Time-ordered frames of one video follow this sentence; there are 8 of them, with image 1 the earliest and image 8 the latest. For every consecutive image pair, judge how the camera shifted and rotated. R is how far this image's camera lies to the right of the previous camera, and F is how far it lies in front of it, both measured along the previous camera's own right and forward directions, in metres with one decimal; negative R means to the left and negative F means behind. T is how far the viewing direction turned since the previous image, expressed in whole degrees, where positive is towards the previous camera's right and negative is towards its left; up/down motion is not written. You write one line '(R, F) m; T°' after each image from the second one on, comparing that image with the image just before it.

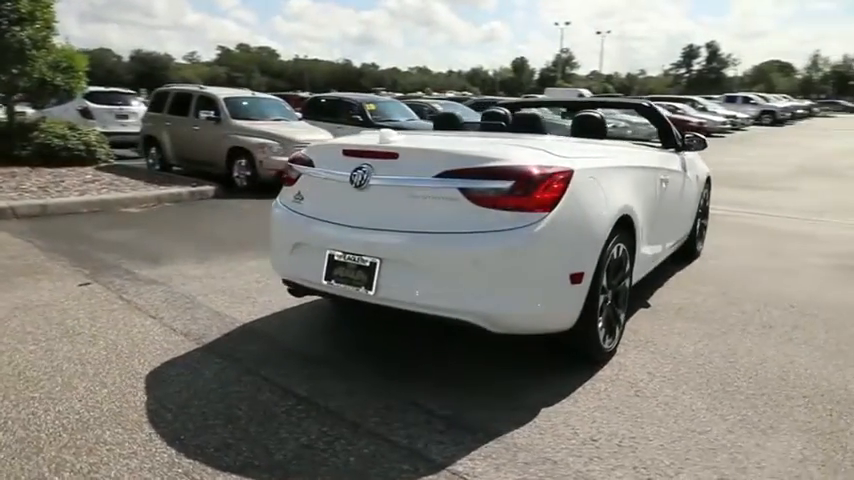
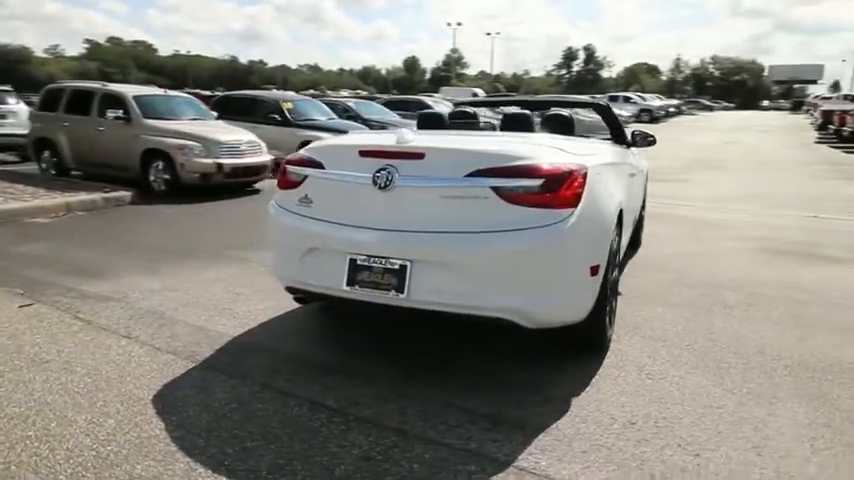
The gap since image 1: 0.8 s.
(-0.8, +0.1) m; +10°
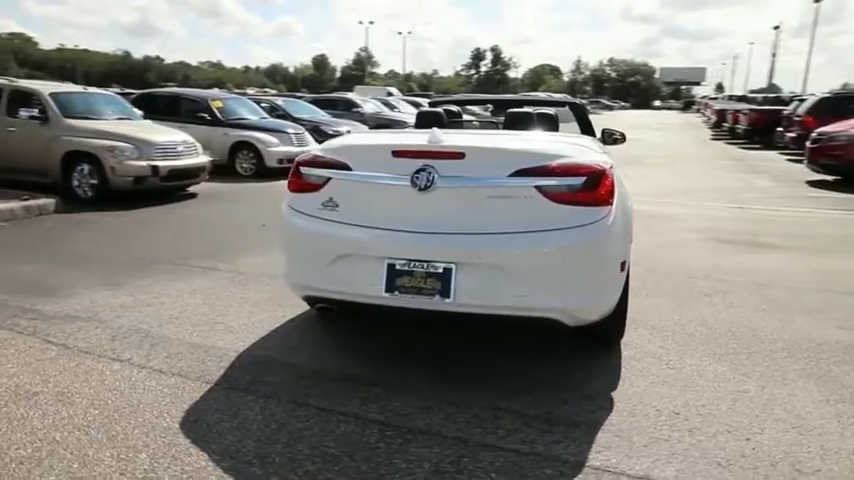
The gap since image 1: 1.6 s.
(-0.7, +0.2) m; +8°
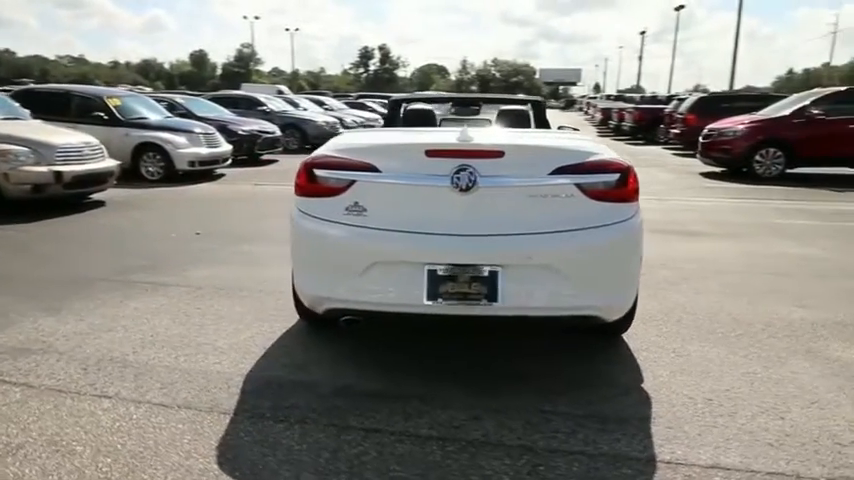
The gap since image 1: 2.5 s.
(-0.8, +0.2) m; +11°
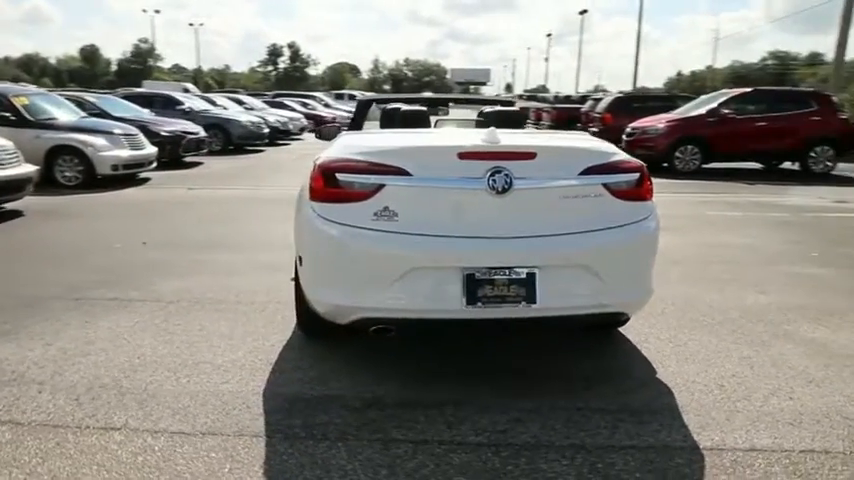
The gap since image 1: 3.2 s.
(-0.7, +0.1) m; +8°
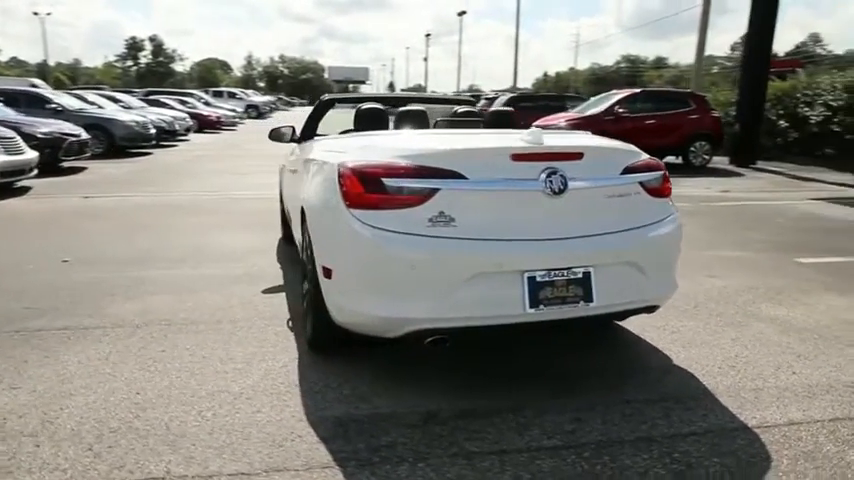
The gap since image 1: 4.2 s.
(-0.9, +0.2) m; +12°
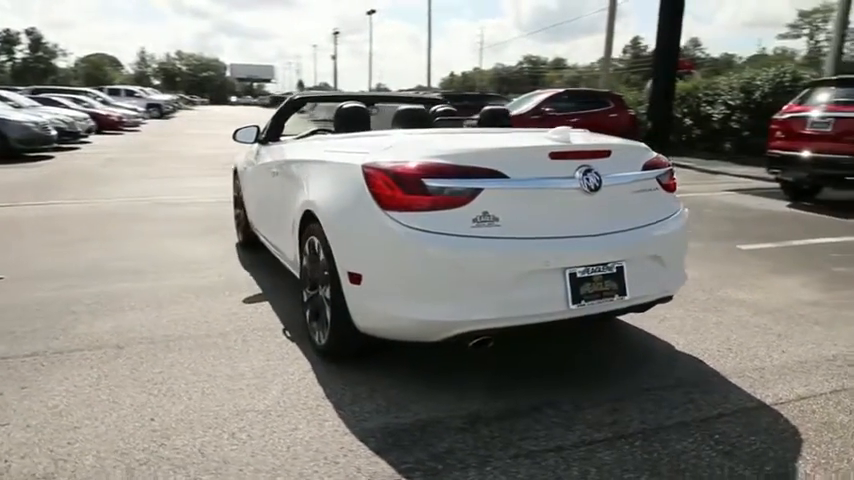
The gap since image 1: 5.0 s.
(-0.7, +0.1) m; +9°
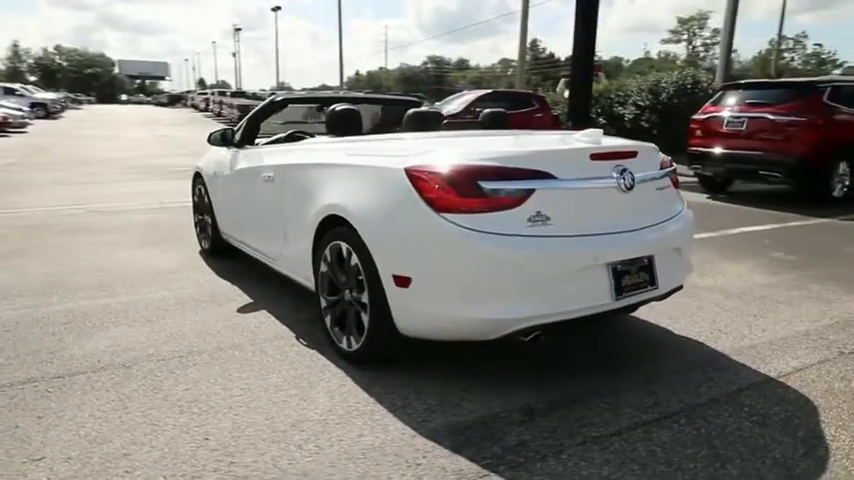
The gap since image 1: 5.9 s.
(-0.8, 0.0) m; +9°
